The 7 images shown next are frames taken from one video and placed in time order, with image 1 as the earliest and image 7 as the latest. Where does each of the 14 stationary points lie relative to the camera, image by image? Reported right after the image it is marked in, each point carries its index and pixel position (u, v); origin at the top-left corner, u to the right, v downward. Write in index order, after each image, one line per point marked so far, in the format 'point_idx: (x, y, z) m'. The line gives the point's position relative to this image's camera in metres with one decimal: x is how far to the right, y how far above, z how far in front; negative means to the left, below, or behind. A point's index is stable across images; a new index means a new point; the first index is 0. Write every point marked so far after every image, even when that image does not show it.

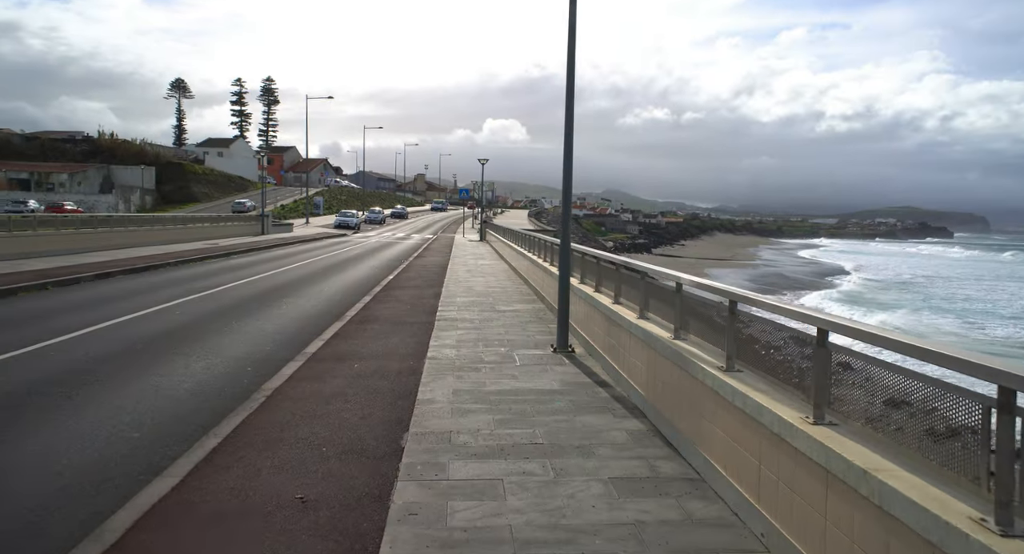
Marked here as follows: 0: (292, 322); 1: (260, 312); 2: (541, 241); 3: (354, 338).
0: (-4.0, -0.8, +11.1) m
1: (-5.3, -0.7, +12.8) m
2: (+0.7, +1.0, +16.5) m
3: (-2.4, -0.9, +9.1) m
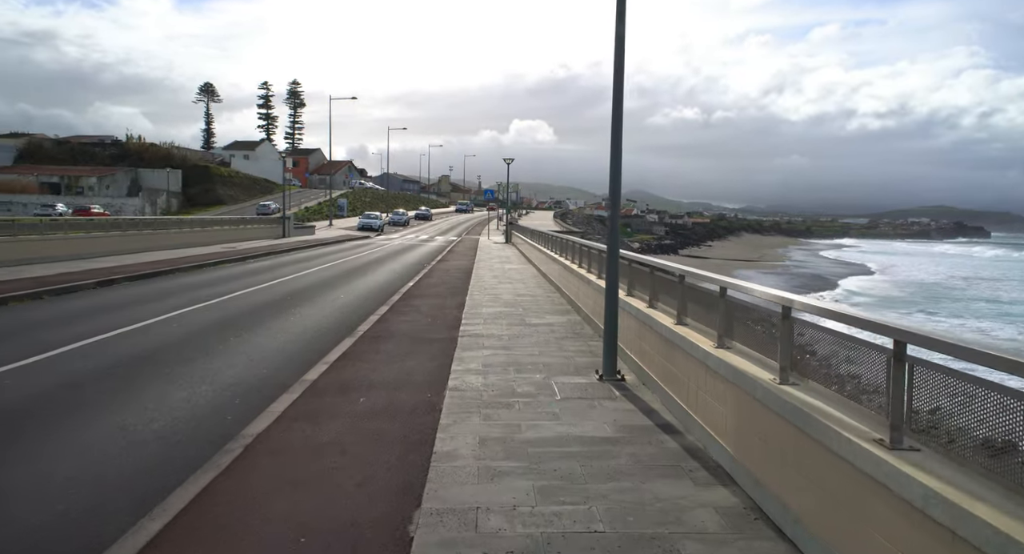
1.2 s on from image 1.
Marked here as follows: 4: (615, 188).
0: (-3.5, -1.0, +9.9) m
1: (-4.7, -0.9, +11.6) m
2: (+1.4, +0.8, +15.0) m
3: (-1.9, -1.1, +7.8) m
4: (+1.2, +1.0, +7.2) m
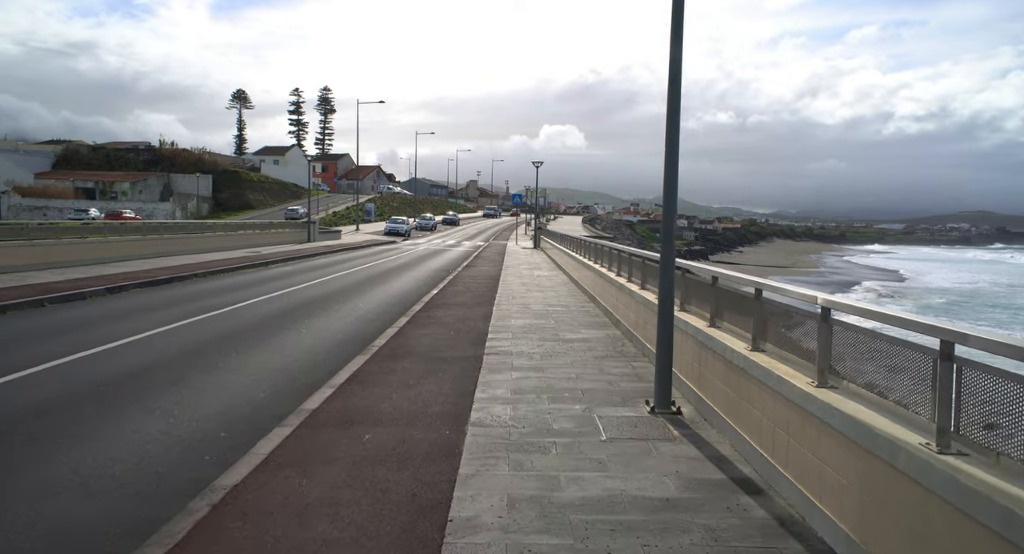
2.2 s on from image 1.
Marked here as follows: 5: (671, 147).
0: (-3.0, -1.1, +8.9) m
1: (-4.2, -1.0, +10.7) m
2: (+2.1, +0.6, +13.9) m
3: (-1.5, -1.2, +6.8) m
4: (+1.6, +0.9, +6.0) m
5: (+1.6, +1.2, +6.0) m
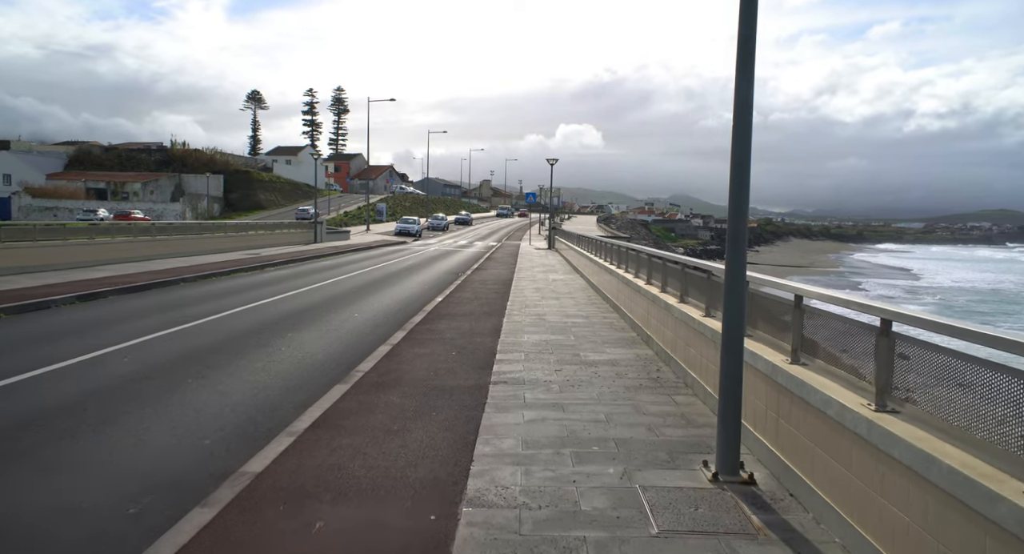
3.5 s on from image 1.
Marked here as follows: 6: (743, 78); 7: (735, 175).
0: (-2.9, -1.3, +7.5) m
1: (-4.0, -1.2, +9.2) m
2: (+2.4, +0.5, +12.3) m
3: (-1.4, -1.3, +5.3) m
4: (+1.7, +0.7, +4.4) m
5: (+1.7, +1.1, +4.4) m
6: (+1.6, +1.4, +4.3) m
7: (+1.6, +0.8, +4.5) m
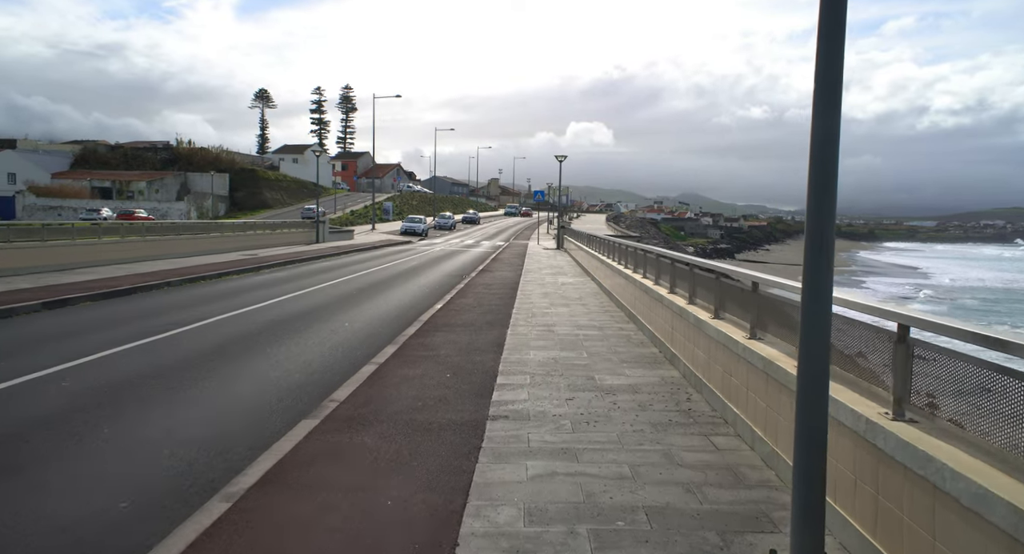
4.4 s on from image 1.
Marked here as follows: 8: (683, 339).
0: (-2.9, -1.4, +6.3) m
1: (-3.9, -1.3, +8.1) m
2: (+2.5, +0.4, +11.0) m
3: (-1.4, -1.5, +4.1) m
4: (+1.6, +0.6, +3.2) m
5: (+1.6, +1.0, +3.2) m
6: (+1.6, +1.3, +3.1) m
7: (+1.6, +0.7, +3.3) m
8: (+2.1, -0.8, +7.4) m
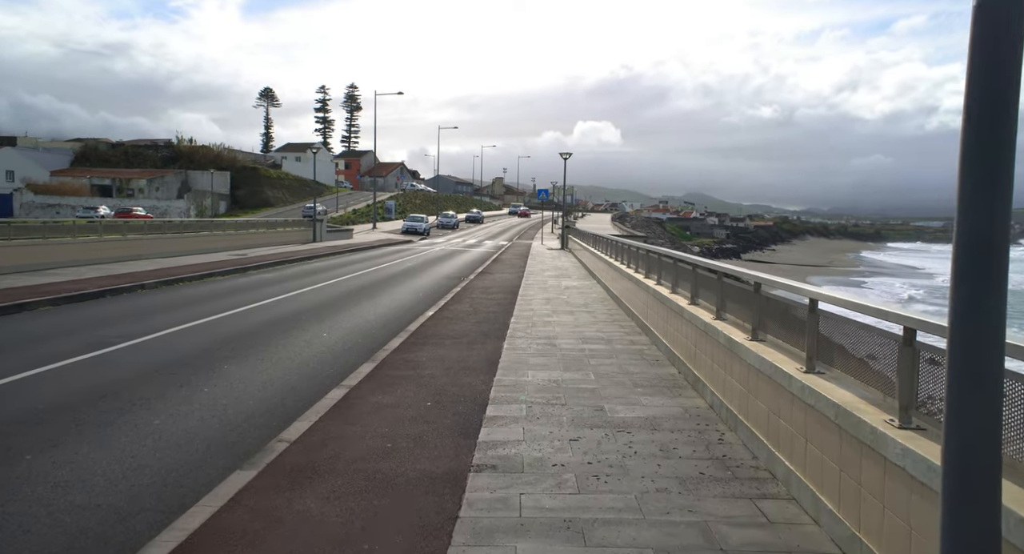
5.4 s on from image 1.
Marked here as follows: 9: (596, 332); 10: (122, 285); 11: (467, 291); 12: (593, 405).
0: (-2.9, -1.5, +5.1) m
1: (-4.0, -1.3, +7.0) m
2: (+2.4, +0.3, +9.8) m
3: (-1.5, -1.6, +3.0) m
4: (+1.5, +0.5, +2.0) m
5: (+1.5, +0.9, +2.0) m
6: (+1.5, +1.1, +1.9) m
7: (+1.5, +0.6, +2.0) m
8: (+2.0, -0.9, +6.2) m
9: (+1.4, -0.9, +10.1) m
10: (-9.8, -0.2, +15.3) m
11: (-1.2, -0.4, +15.8) m
12: (+0.8, -1.3, +6.1) m
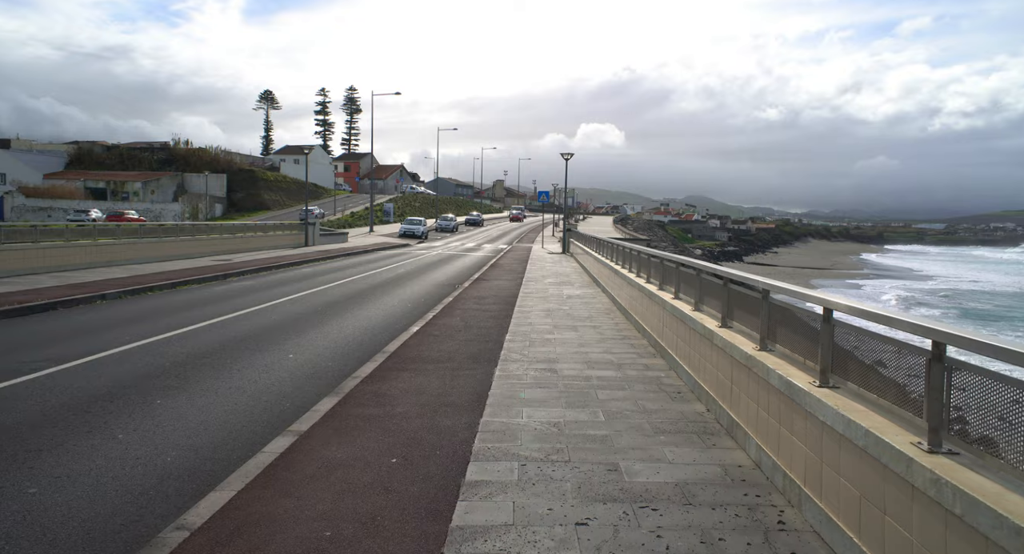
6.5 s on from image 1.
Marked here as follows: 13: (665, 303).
0: (-3.0, -1.6, +3.8) m
1: (-4.1, -1.5, +5.6) m
2: (+2.4, +0.1, +8.5) m
3: (-1.6, -1.7, +1.6) m
4: (+1.4, +0.4, +0.6) m
5: (+1.4, +0.7, +0.6) m
6: (+1.4, +1.0, +0.5) m
7: (+1.4, +0.5, +0.7) m
8: (+1.9, -1.0, +4.8) m
9: (+1.3, -1.1, +8.7) m
10: (-9.9, -0.4, +13.9) m
11: (-1.2, -0.6, +14.5) m
12: (+0.7, -1.4, +4.7) m
13: (+2.1, -0.4, +8.2) m
